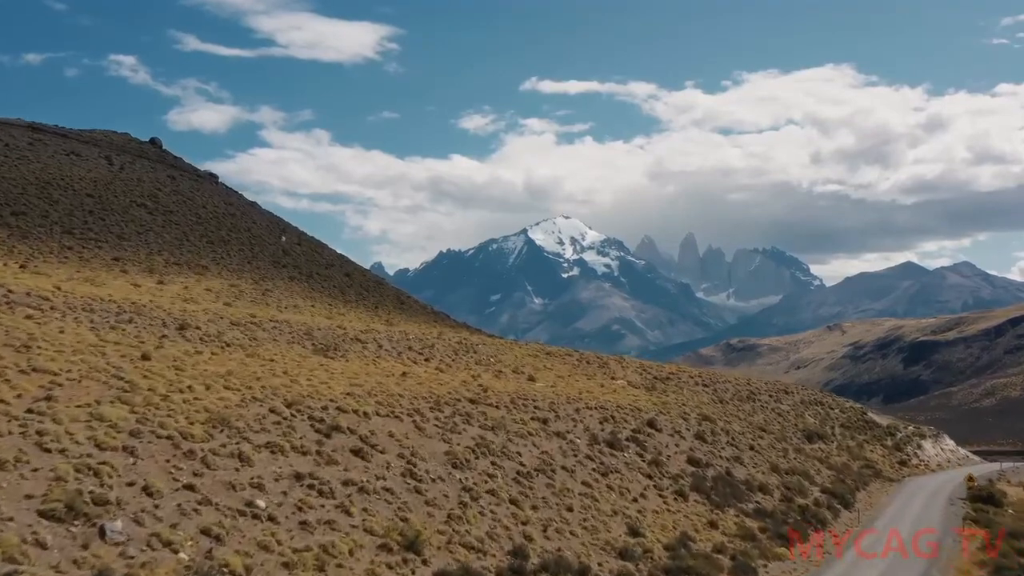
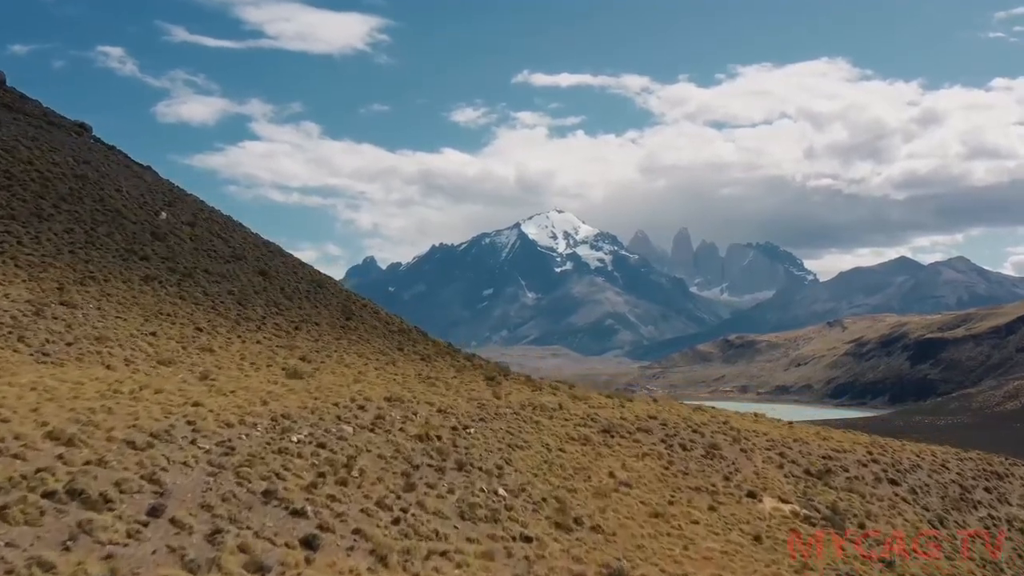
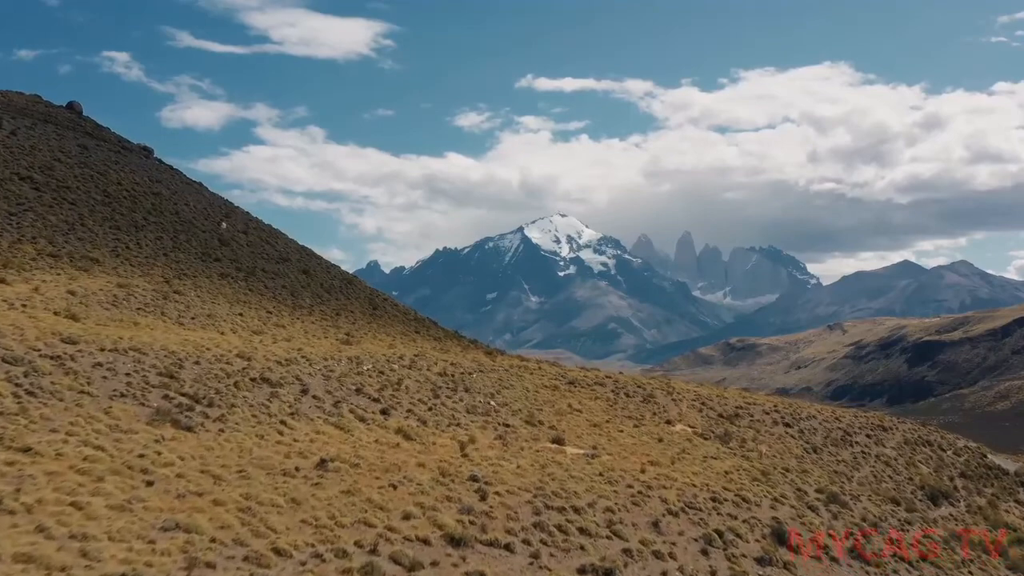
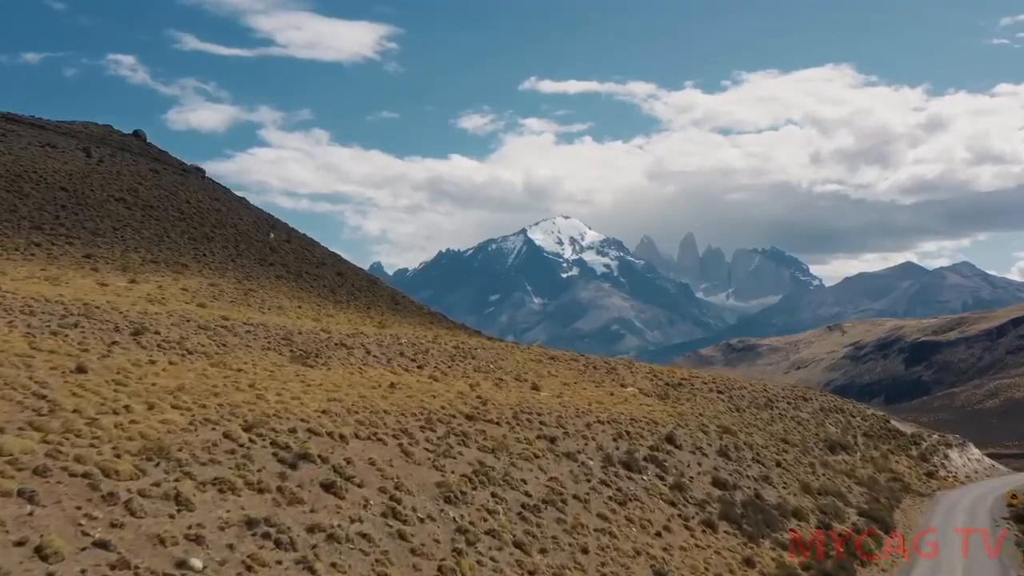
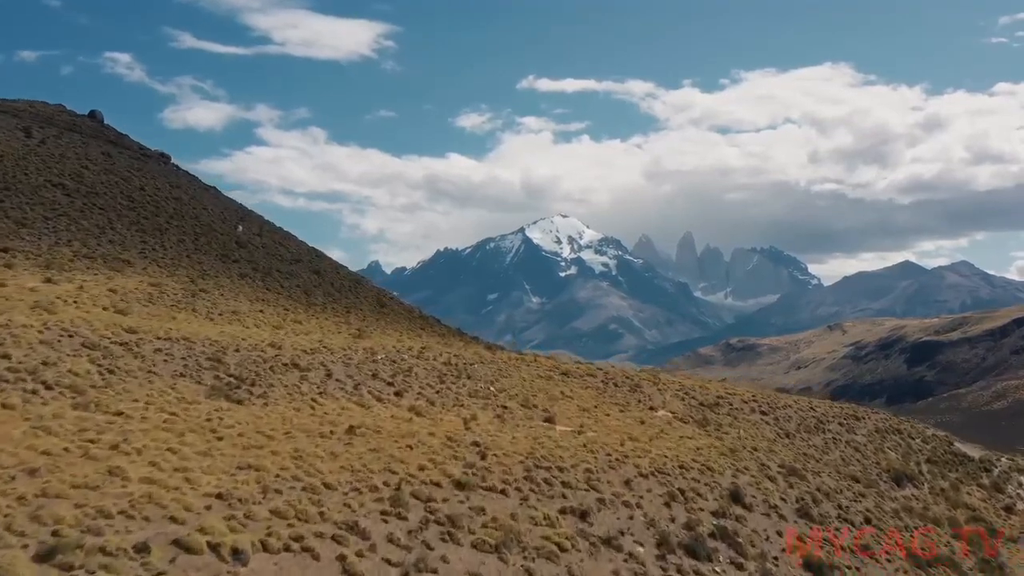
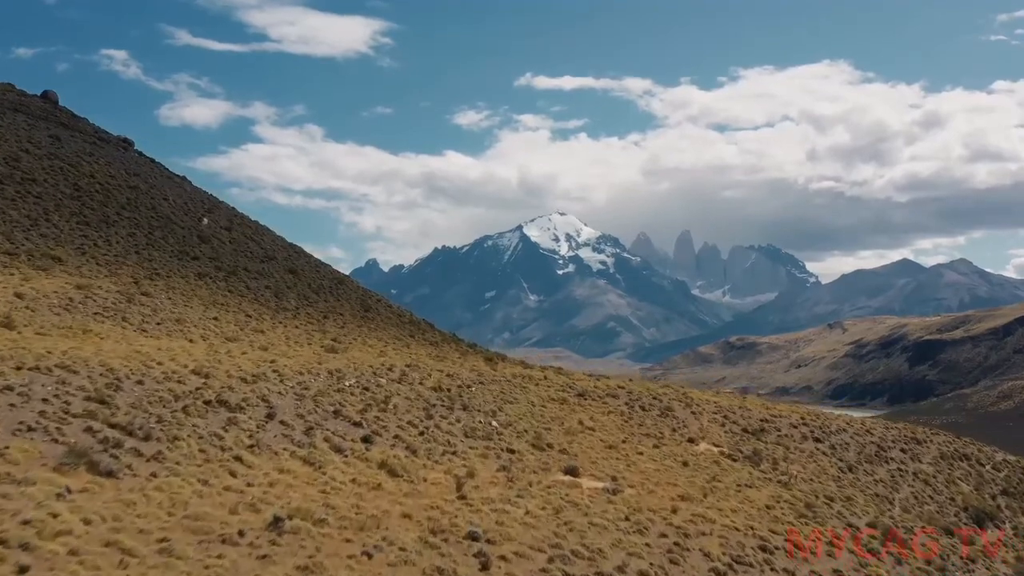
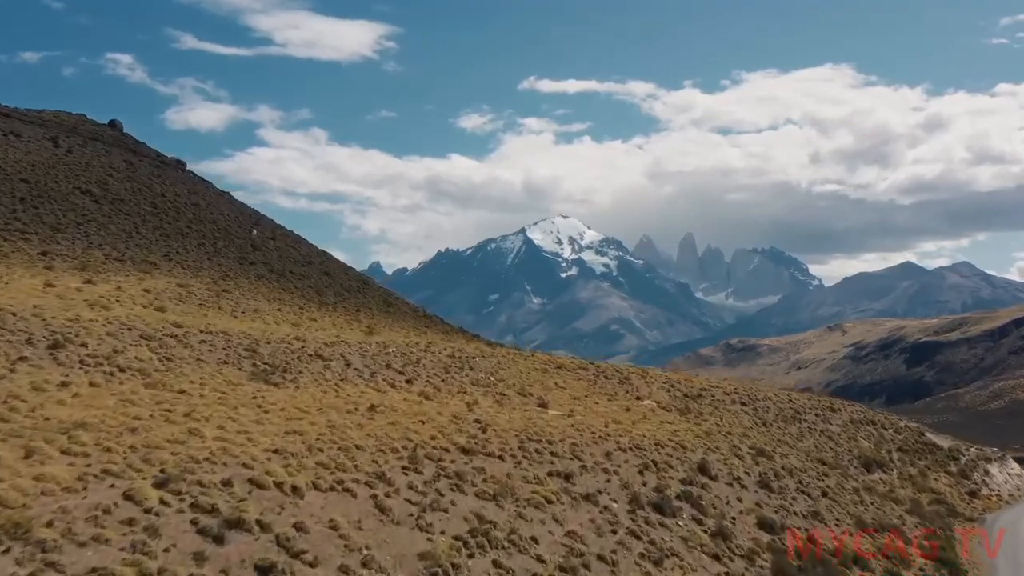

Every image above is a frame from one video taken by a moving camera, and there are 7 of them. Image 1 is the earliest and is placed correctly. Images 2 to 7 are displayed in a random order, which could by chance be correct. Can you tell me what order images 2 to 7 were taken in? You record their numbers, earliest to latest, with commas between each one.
4, 7, 5, 3, 6, 2
